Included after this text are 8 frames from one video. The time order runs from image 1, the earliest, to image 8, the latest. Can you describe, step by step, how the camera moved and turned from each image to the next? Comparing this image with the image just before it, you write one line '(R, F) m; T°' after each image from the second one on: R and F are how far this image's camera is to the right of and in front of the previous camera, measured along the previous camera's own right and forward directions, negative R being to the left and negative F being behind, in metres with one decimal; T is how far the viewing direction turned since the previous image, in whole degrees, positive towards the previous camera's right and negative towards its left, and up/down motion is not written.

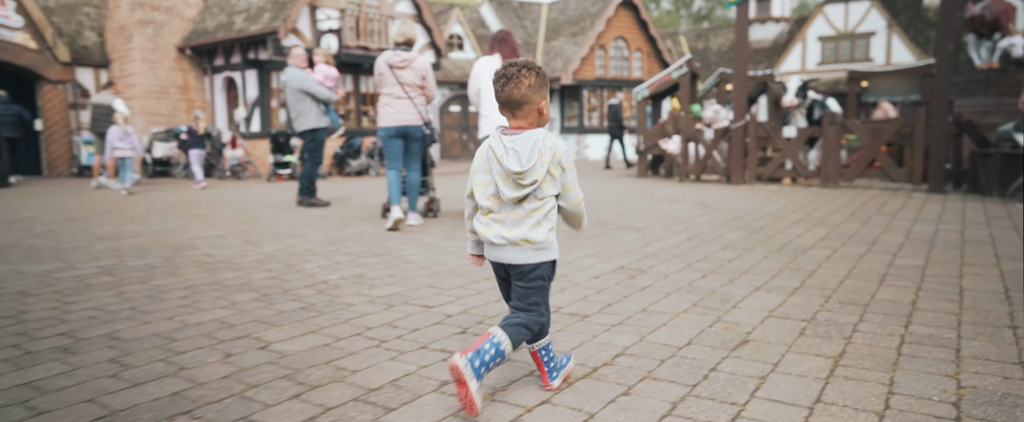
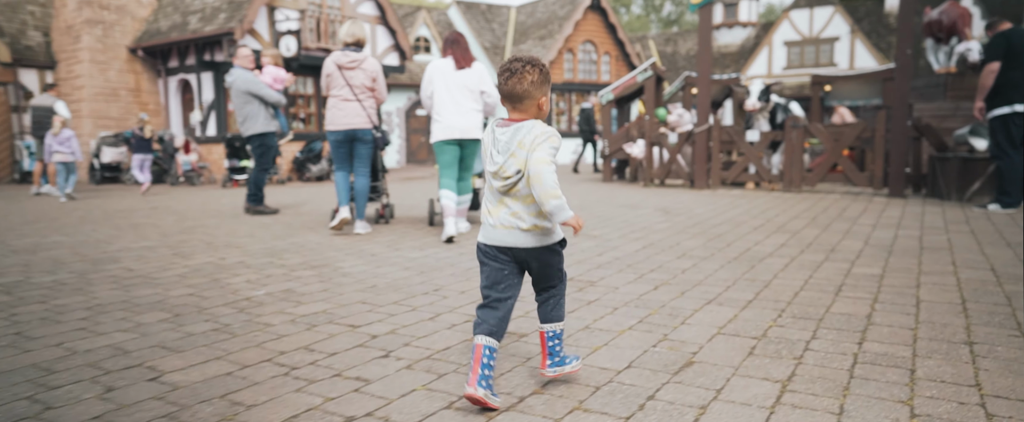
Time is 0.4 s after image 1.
(+0.2, +0.2) m; +2°
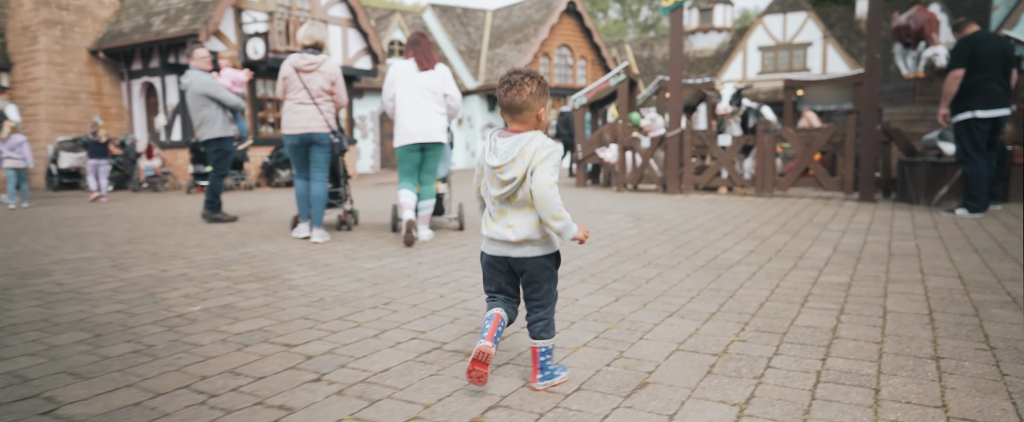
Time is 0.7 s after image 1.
(+0.1, +0.2) m; +2°
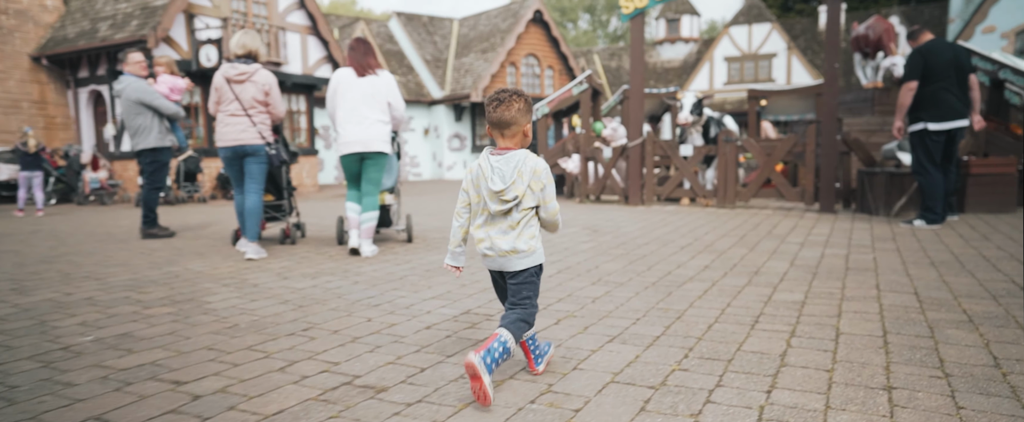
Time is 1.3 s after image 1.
(+0.2, +0.2) m; +2°
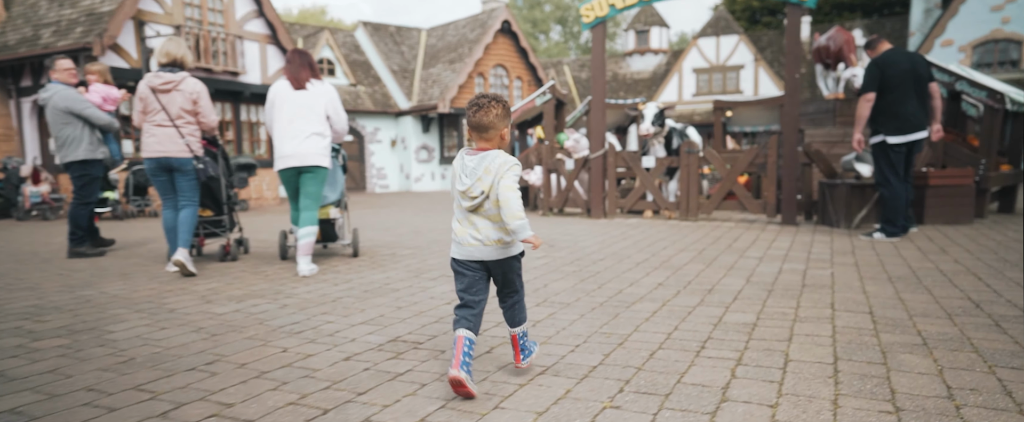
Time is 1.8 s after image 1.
(+0.2, +0.2) m; +2°
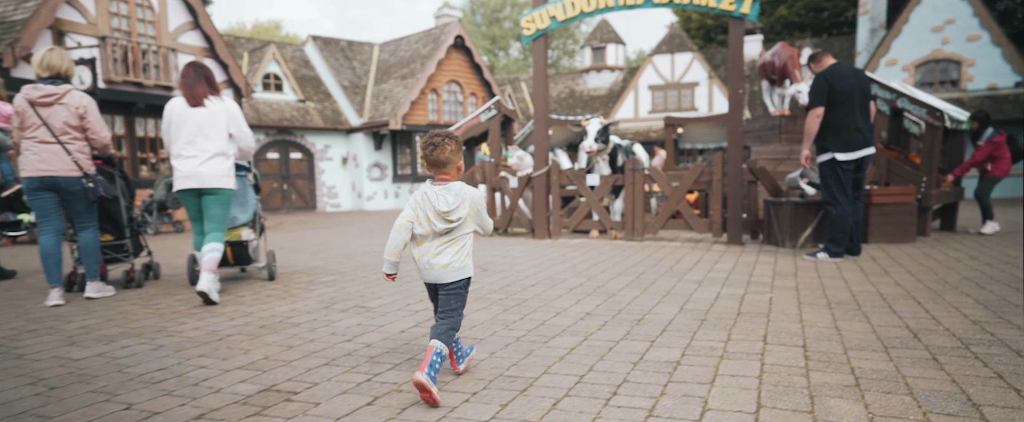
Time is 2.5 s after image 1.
(+0.3, +0.4) m; +3°
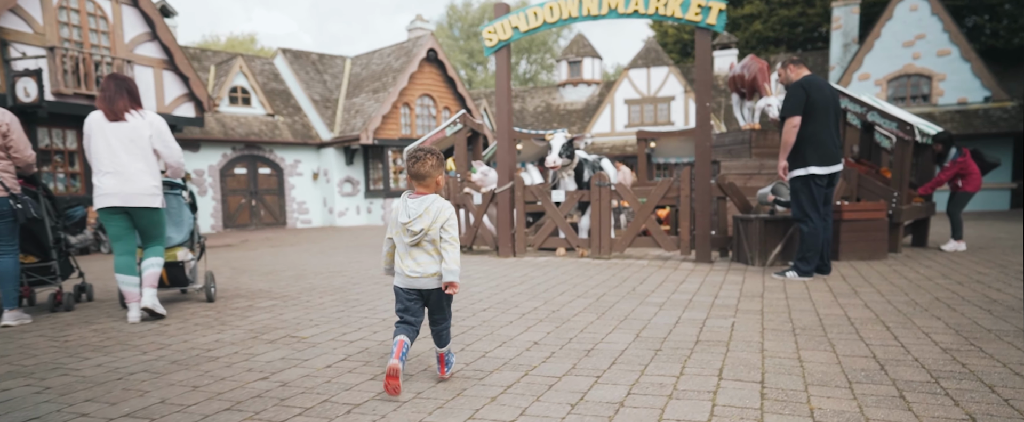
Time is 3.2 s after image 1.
(+0.3, +0.3) m; +2°
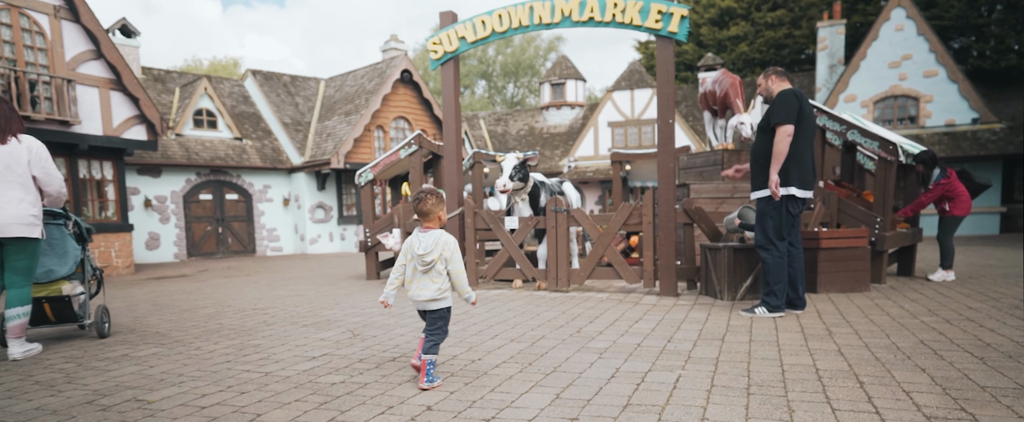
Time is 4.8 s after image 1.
(+0.5, +0.8) m; 0°
